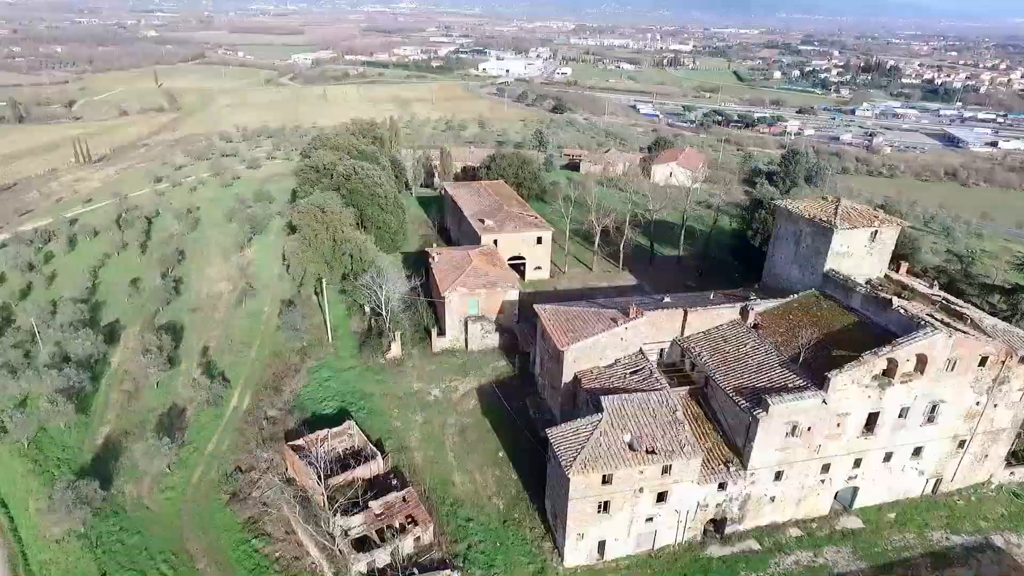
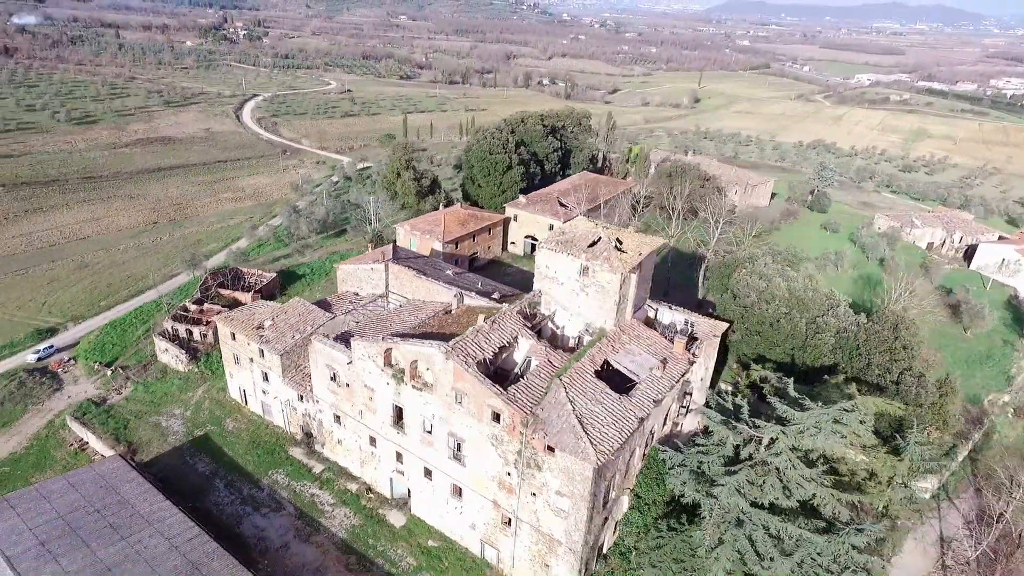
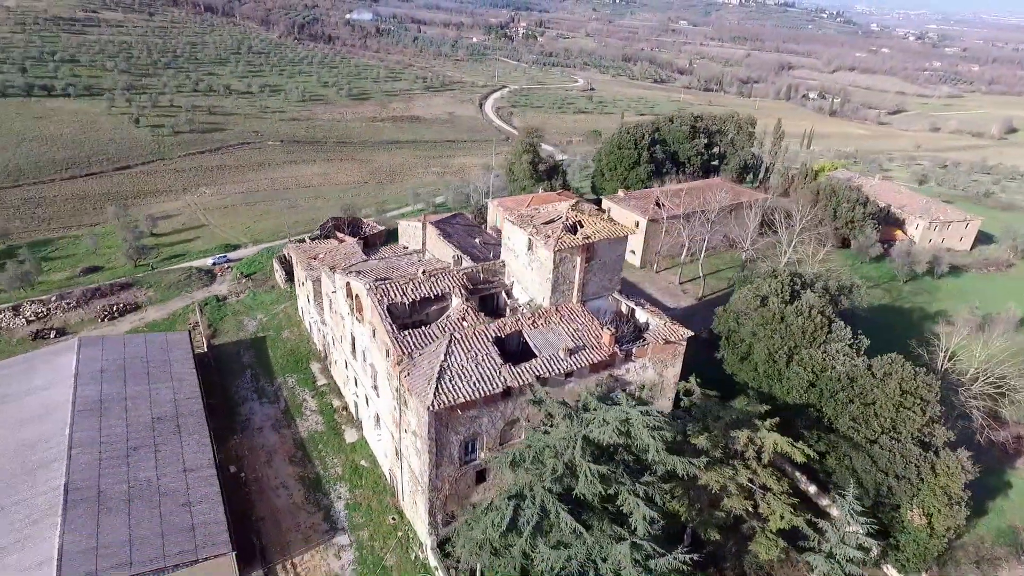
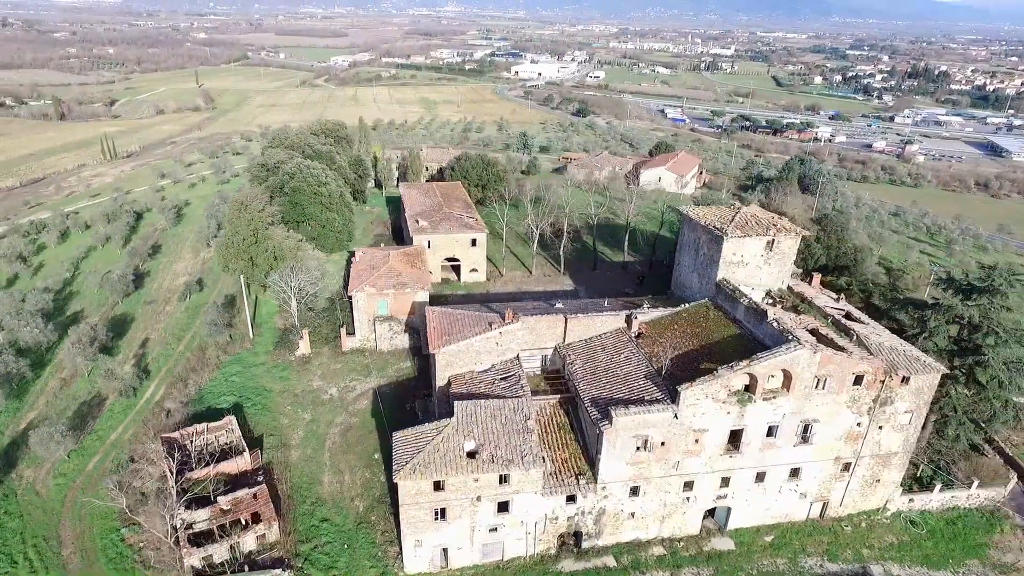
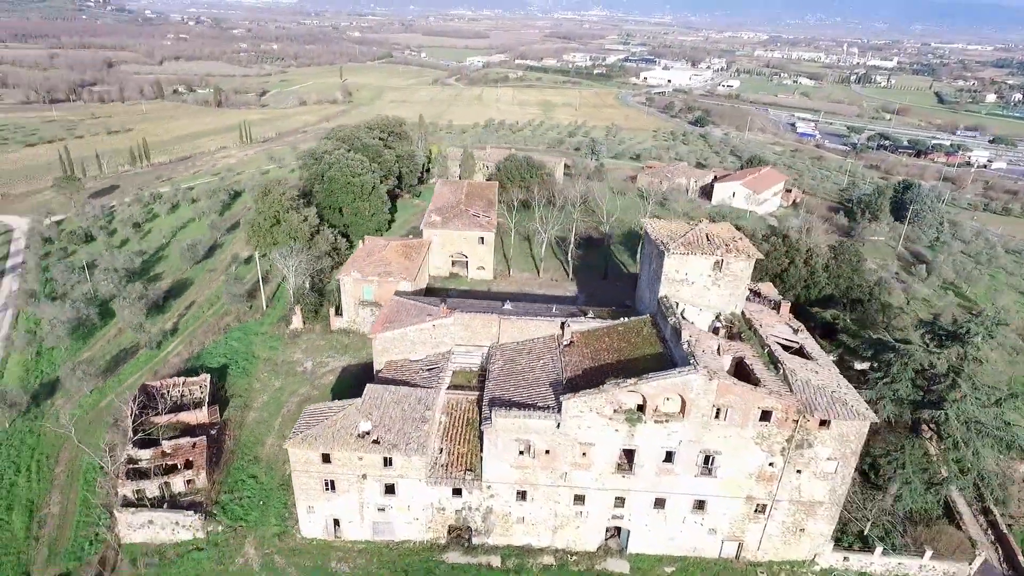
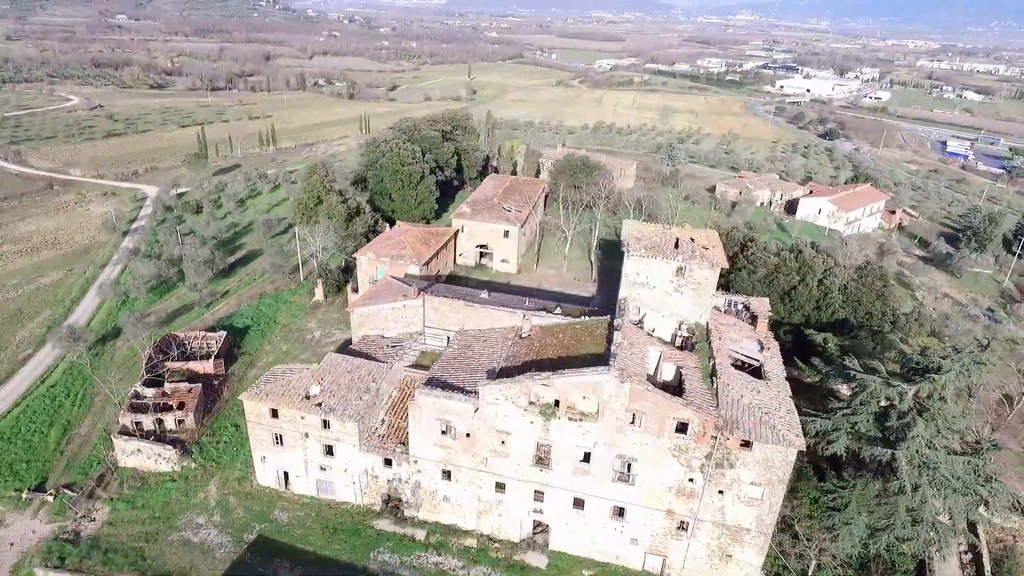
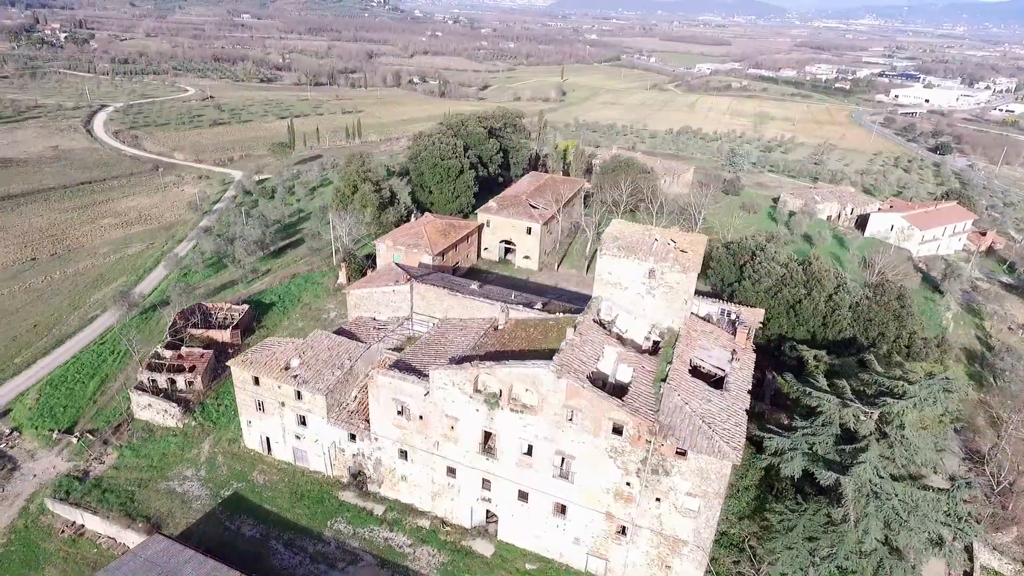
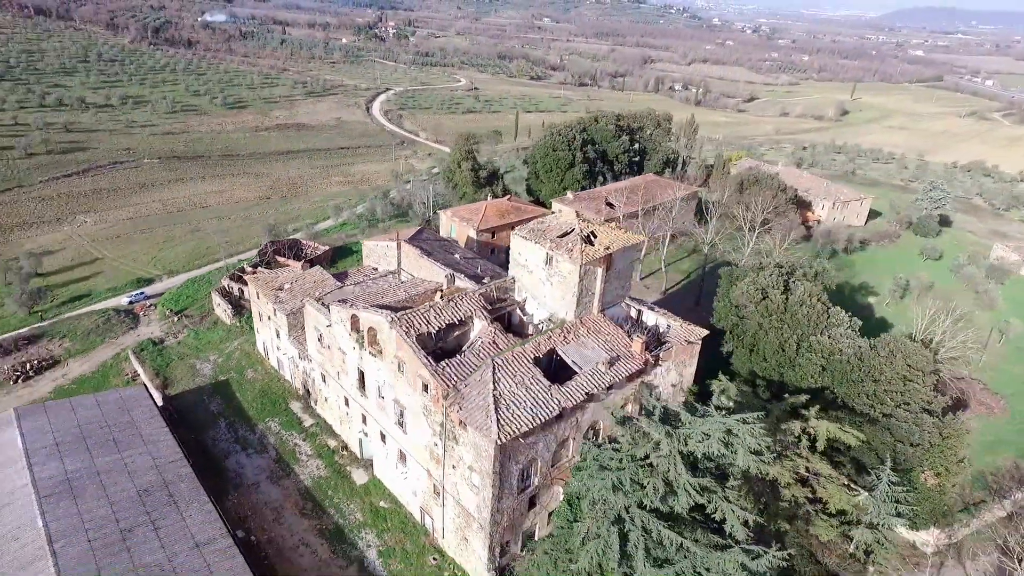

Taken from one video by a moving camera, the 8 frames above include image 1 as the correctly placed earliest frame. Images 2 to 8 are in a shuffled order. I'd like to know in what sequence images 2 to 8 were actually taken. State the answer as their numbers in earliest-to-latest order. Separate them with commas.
4, 5, 6, 7, 2, 8, 3
